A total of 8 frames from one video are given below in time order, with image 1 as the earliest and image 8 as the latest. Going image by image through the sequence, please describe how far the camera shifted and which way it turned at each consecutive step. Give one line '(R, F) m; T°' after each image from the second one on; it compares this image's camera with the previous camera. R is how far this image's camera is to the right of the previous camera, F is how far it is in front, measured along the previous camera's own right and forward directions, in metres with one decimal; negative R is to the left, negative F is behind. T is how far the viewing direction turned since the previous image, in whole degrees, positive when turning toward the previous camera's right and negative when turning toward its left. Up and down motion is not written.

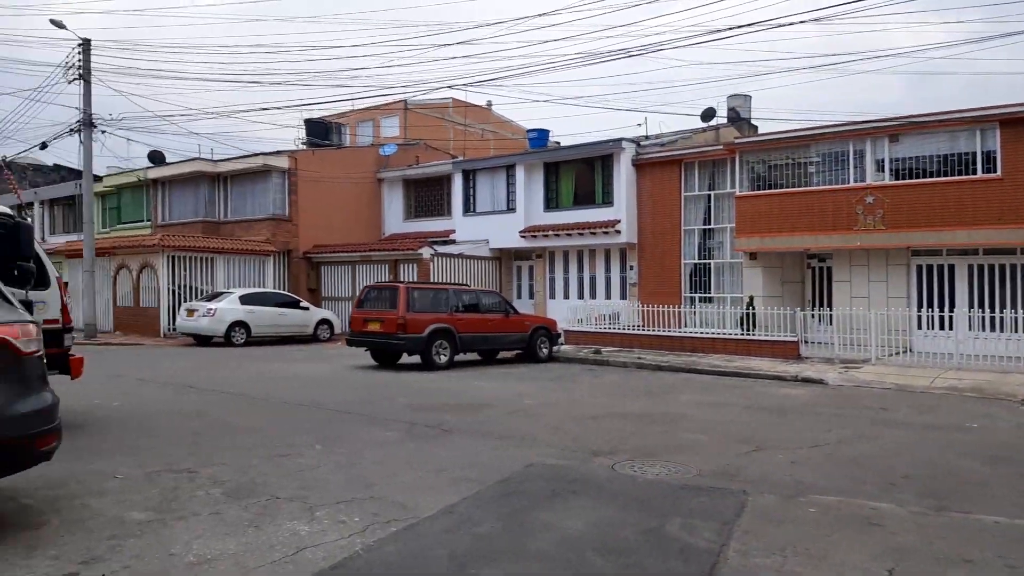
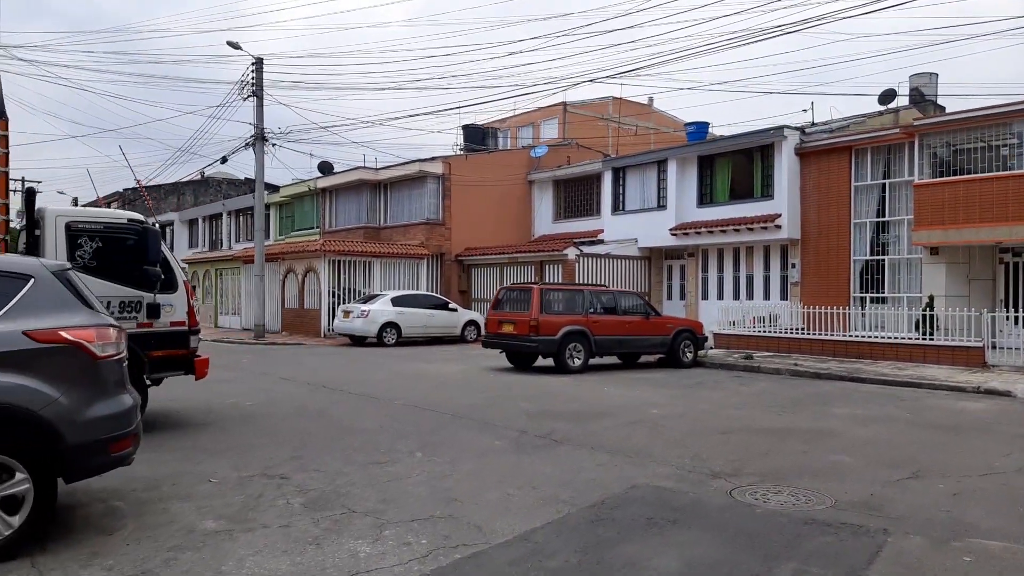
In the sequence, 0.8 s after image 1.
(+0.6, +0.7) m; -12°
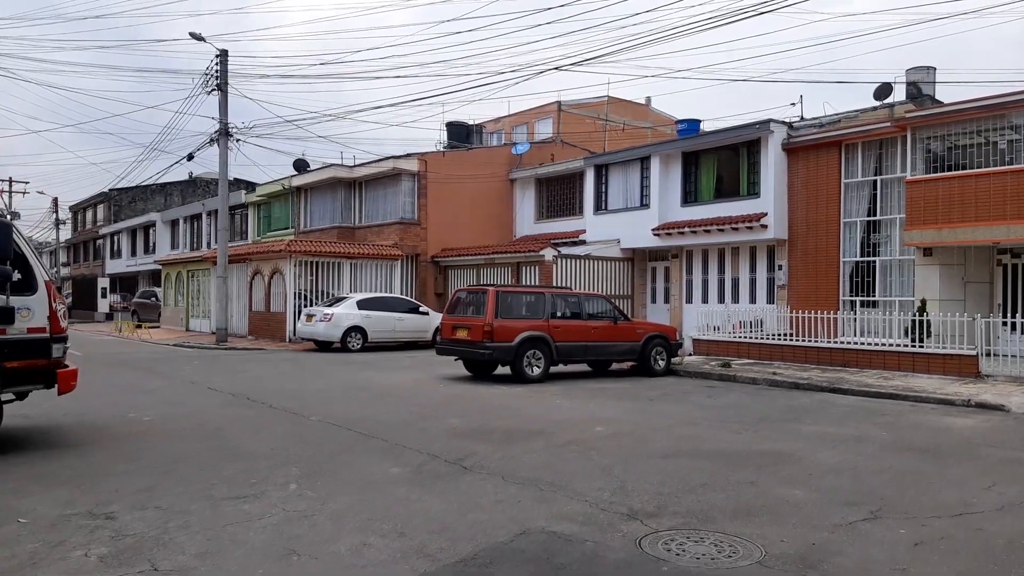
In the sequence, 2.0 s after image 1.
(+1.0, +1.2) m; 0°
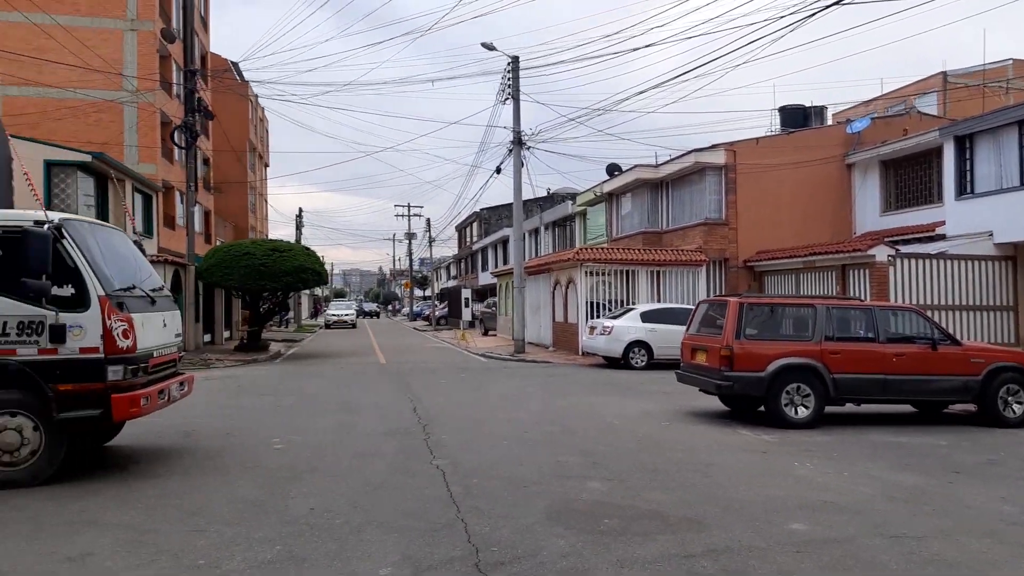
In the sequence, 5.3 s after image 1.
(+2.0, +3.2) m; -27°
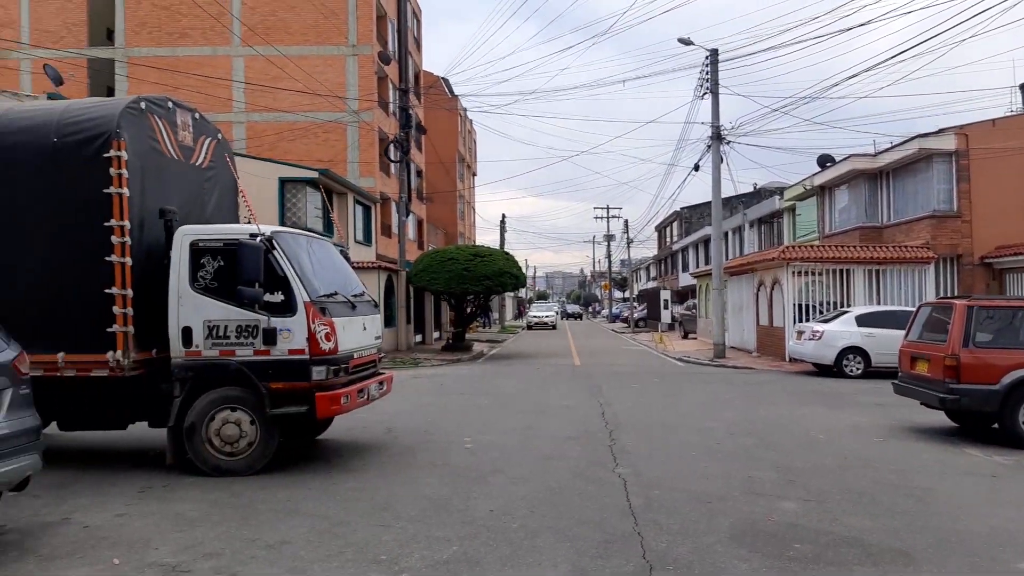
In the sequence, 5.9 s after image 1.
(+0.2, +0.2) m; -15°
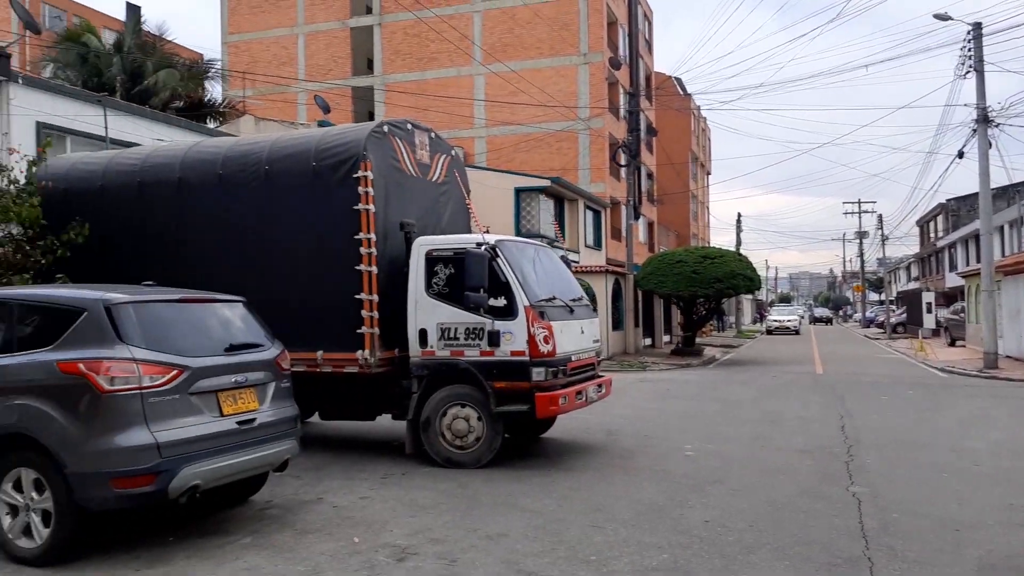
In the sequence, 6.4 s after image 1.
(+0.2, 0.0) m; -17°
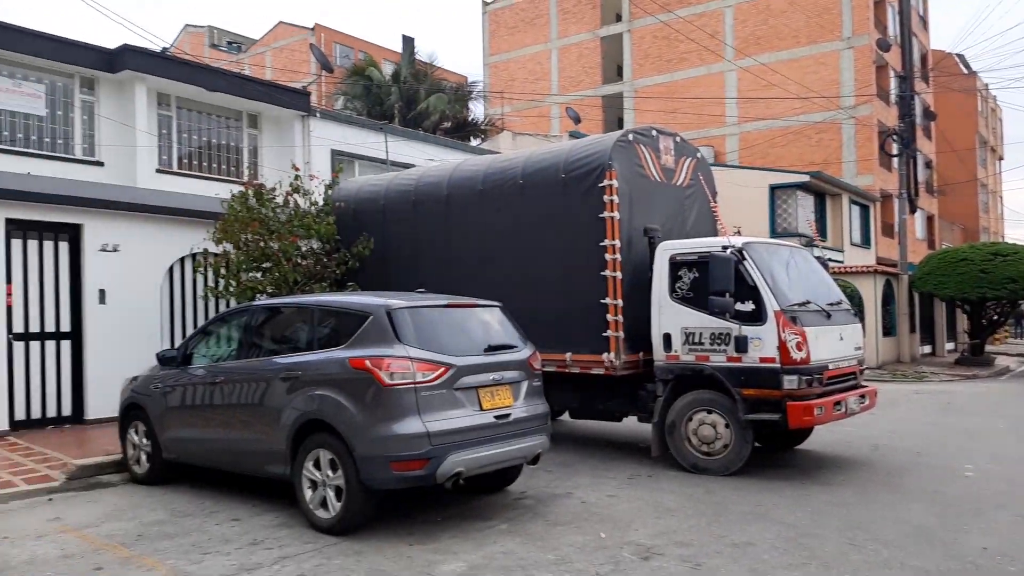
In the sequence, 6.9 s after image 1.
(+0.1, -0.1) m; -18°
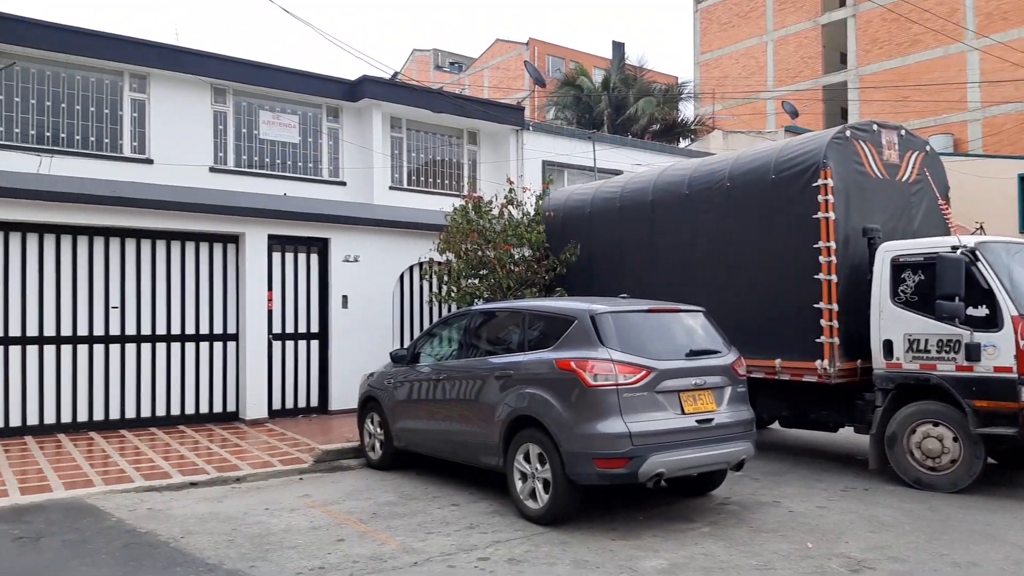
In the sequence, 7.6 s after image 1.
(+0.1, -0.2) m; -15°
